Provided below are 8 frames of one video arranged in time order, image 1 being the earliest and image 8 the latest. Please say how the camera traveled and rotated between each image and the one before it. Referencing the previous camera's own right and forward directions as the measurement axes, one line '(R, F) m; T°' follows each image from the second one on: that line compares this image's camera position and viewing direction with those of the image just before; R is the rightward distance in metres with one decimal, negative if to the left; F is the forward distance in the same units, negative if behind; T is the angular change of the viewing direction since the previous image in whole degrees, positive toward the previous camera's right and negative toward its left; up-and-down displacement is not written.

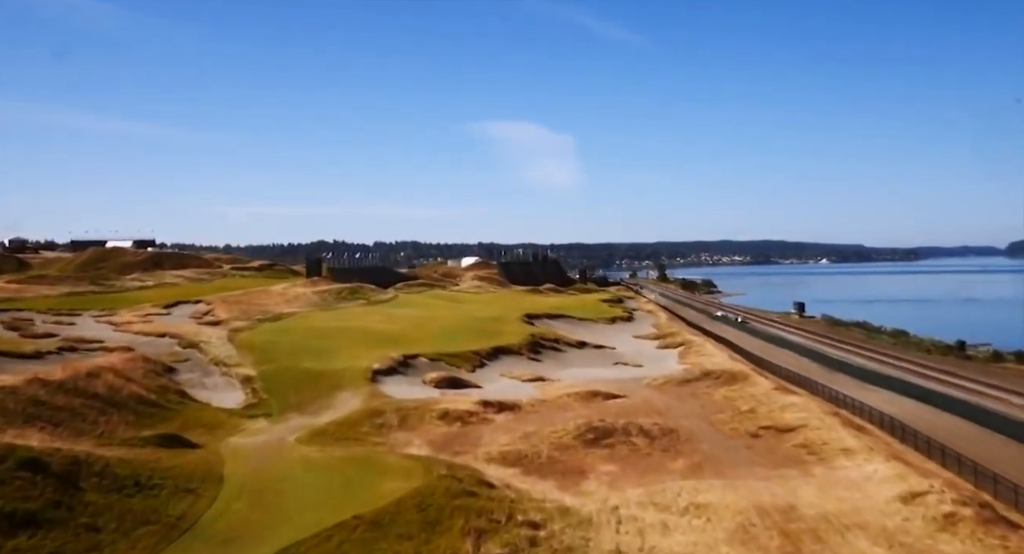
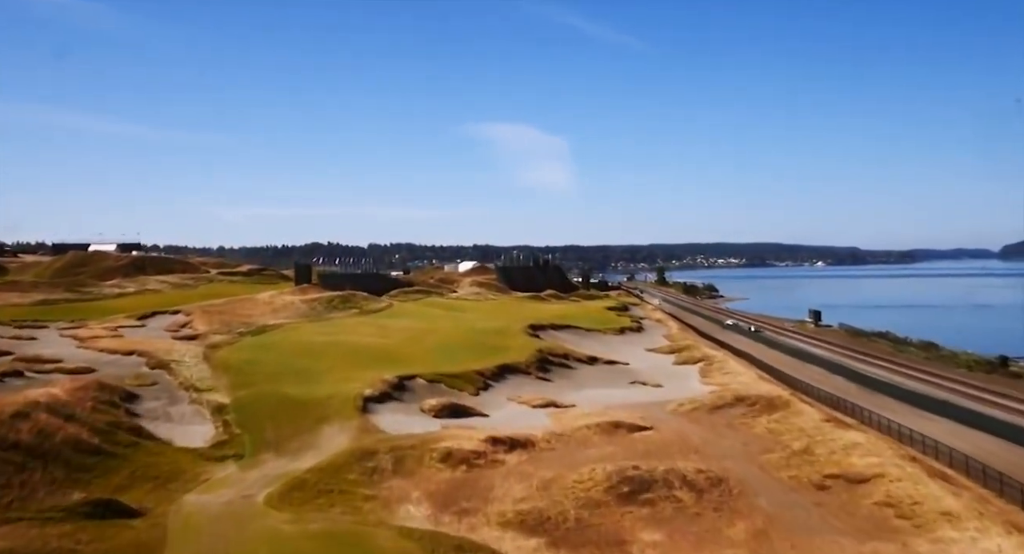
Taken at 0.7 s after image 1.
(-0.7, +6.3) m; 0°
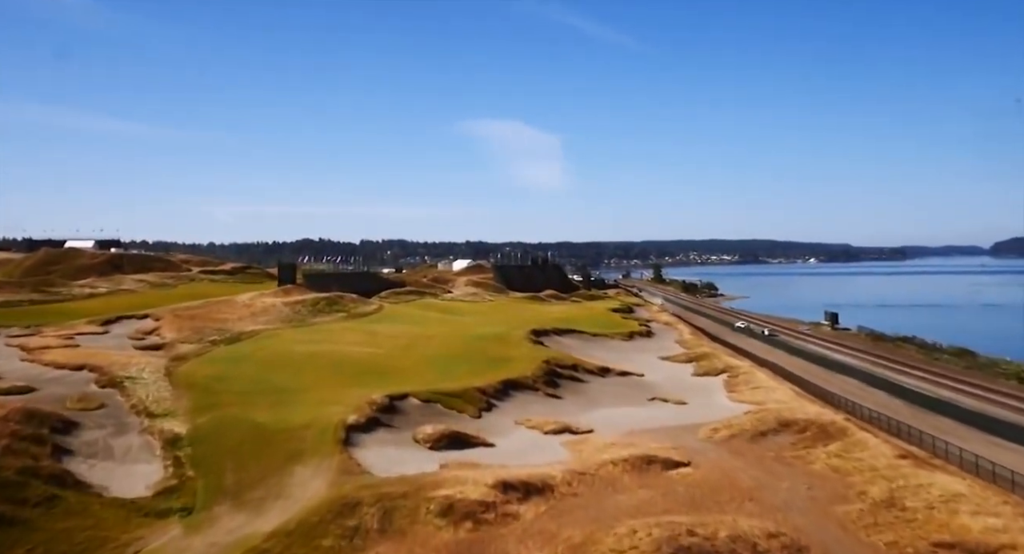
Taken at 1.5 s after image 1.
(-0.7, +7.0) m; 0°
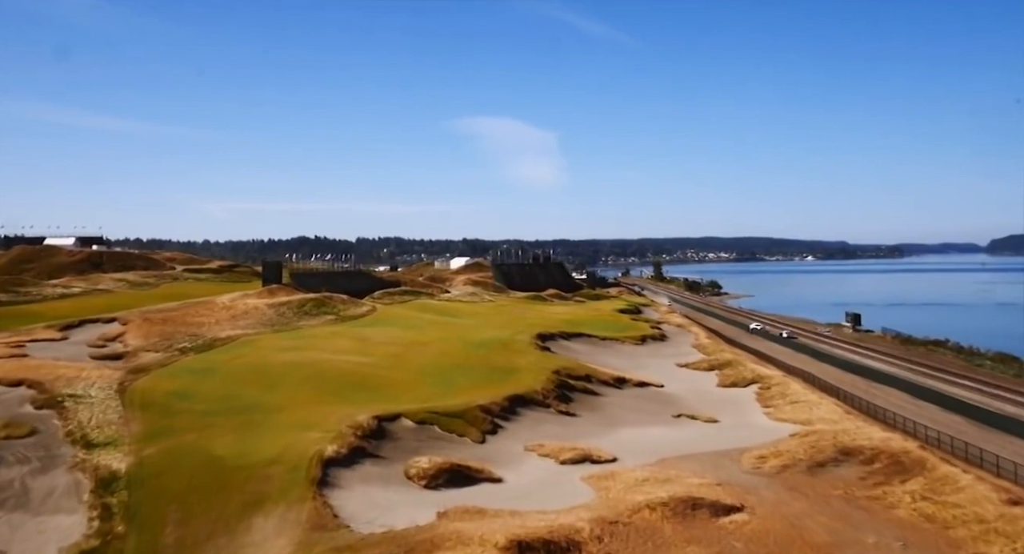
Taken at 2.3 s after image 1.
(-0.5, +6.8) m; 0°
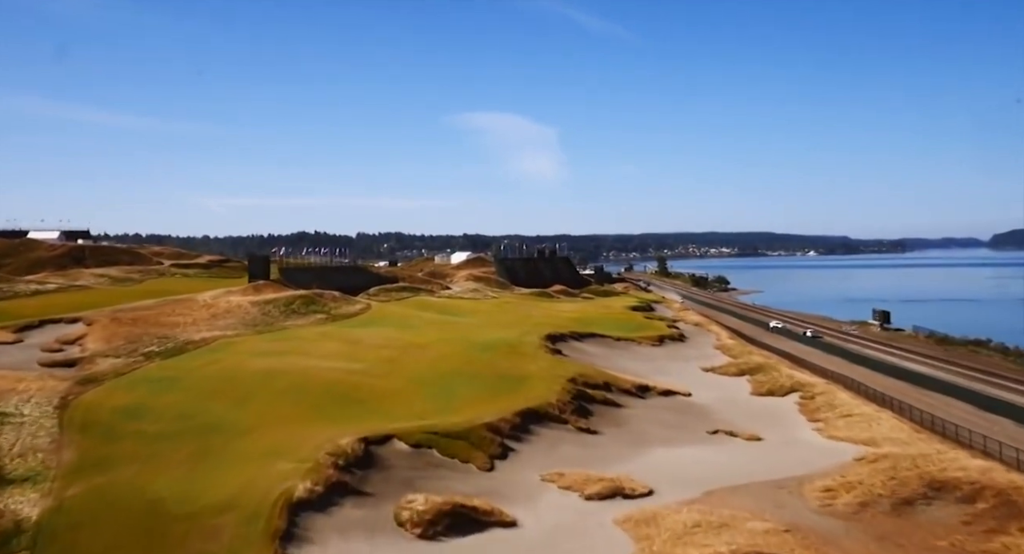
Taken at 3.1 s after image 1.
(-0.4, +6.6) m; 0°
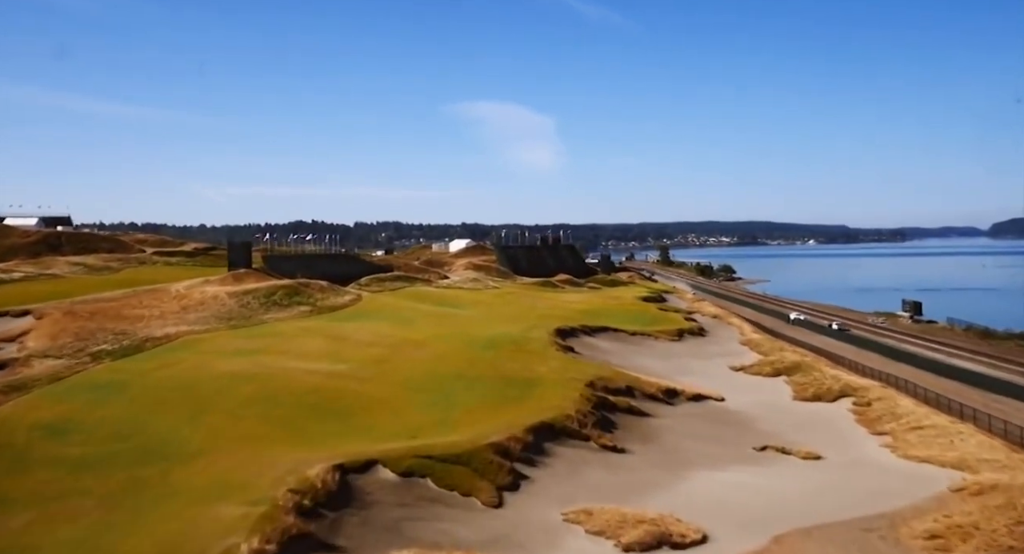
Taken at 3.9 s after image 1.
(-0.4, +6.9) m; 0°
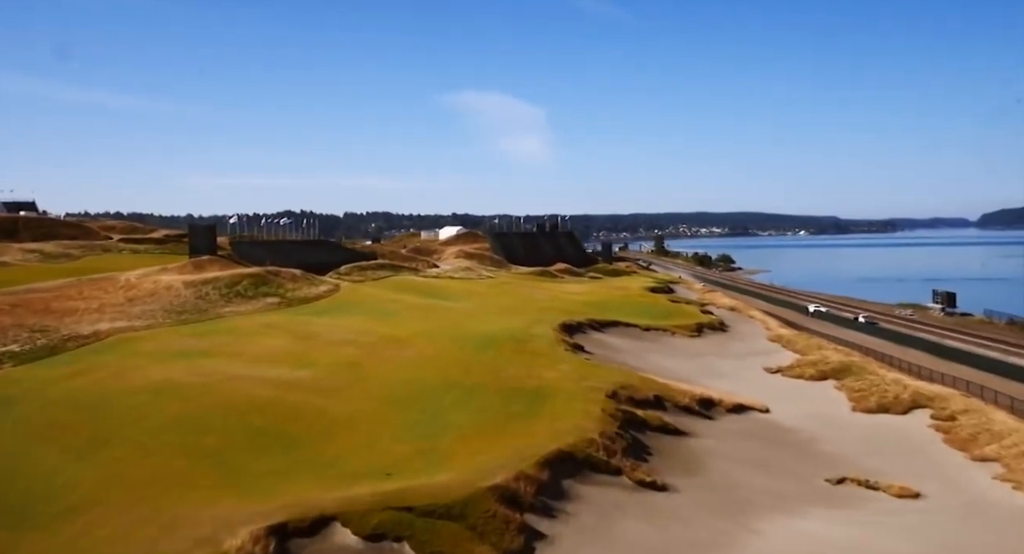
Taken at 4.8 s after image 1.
(-0.4, +8.1) m; +1°
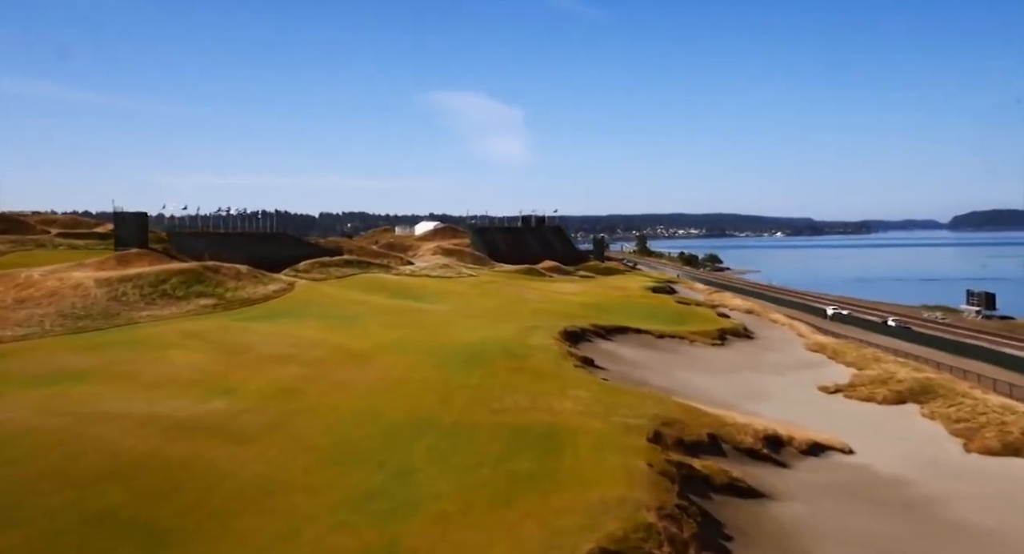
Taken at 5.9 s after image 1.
(-0.6, +10.1) m; +1°
